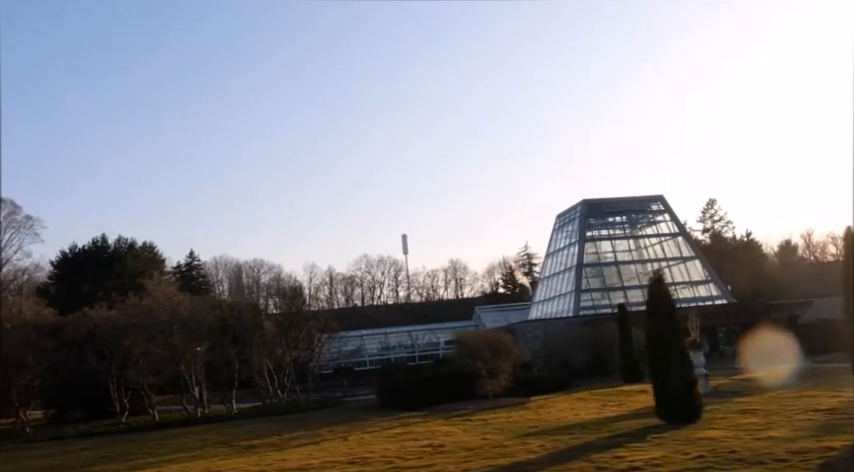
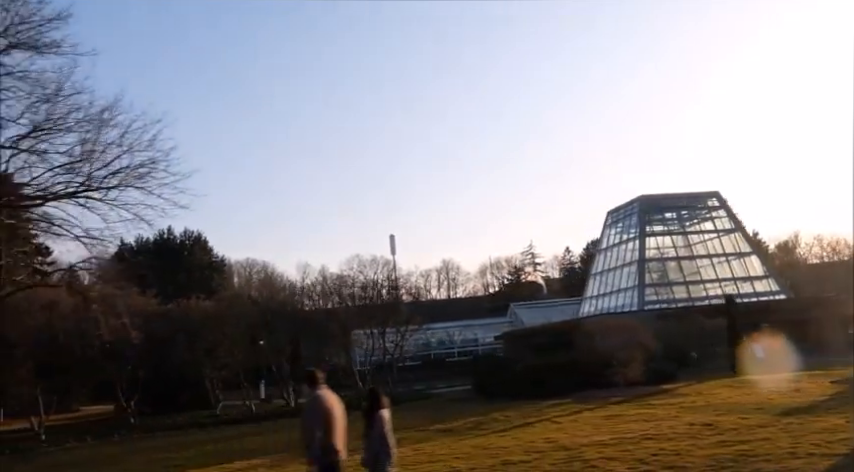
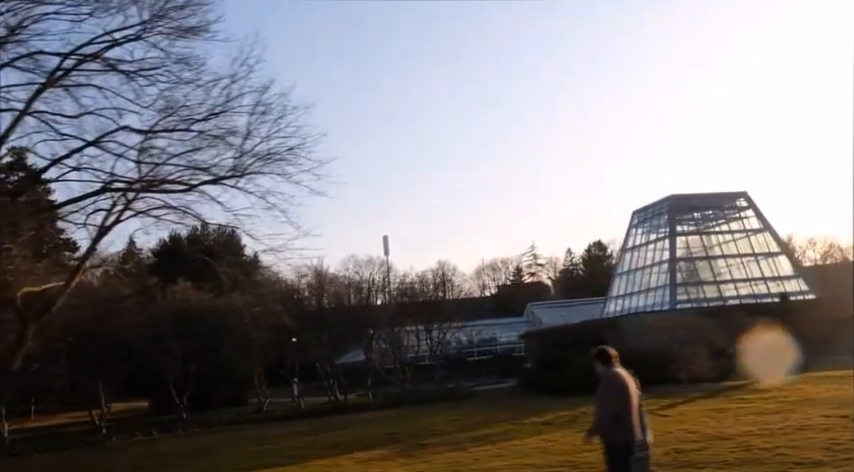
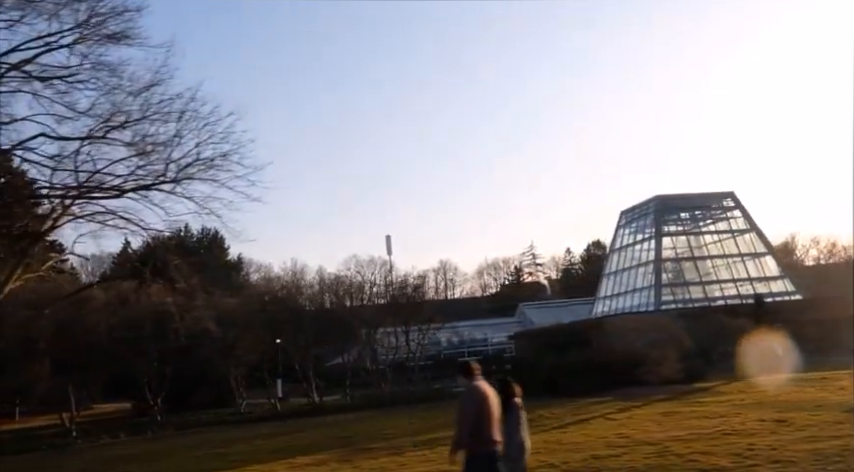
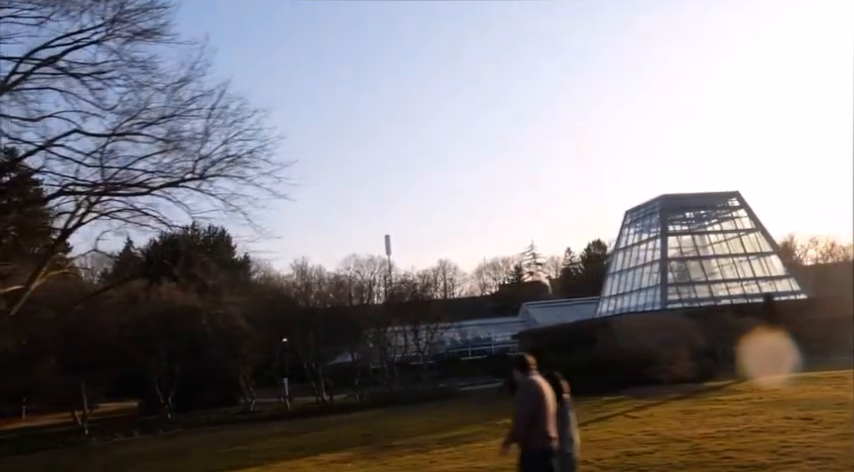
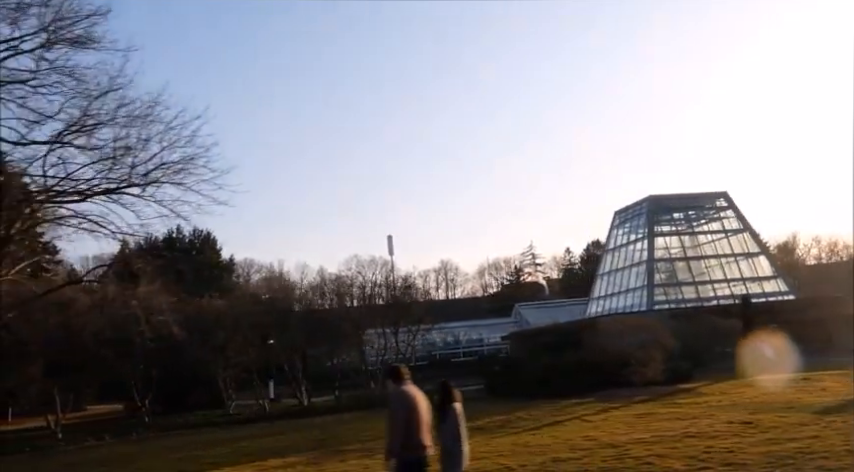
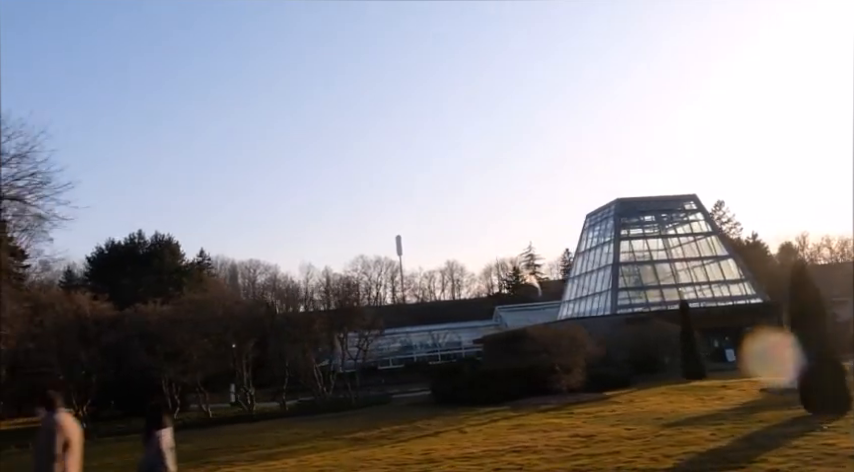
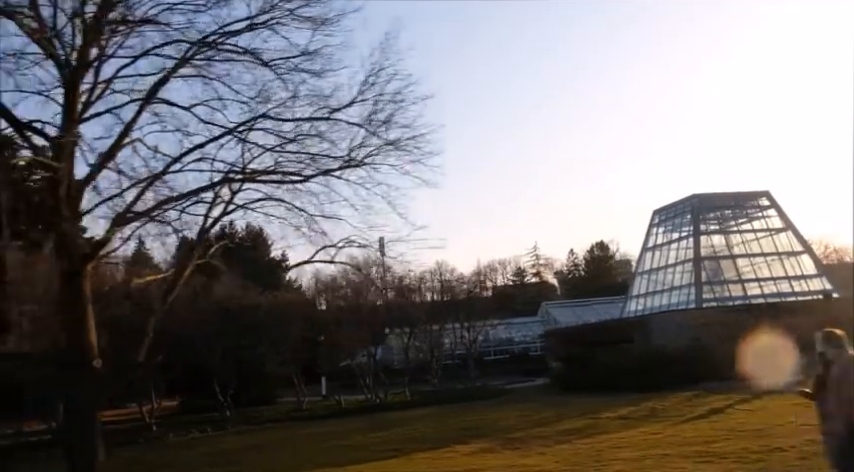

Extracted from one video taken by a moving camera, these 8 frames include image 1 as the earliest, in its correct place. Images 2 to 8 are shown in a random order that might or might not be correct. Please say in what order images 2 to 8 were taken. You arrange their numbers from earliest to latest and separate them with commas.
7, 2, 6, 4, 5, 3, 8
